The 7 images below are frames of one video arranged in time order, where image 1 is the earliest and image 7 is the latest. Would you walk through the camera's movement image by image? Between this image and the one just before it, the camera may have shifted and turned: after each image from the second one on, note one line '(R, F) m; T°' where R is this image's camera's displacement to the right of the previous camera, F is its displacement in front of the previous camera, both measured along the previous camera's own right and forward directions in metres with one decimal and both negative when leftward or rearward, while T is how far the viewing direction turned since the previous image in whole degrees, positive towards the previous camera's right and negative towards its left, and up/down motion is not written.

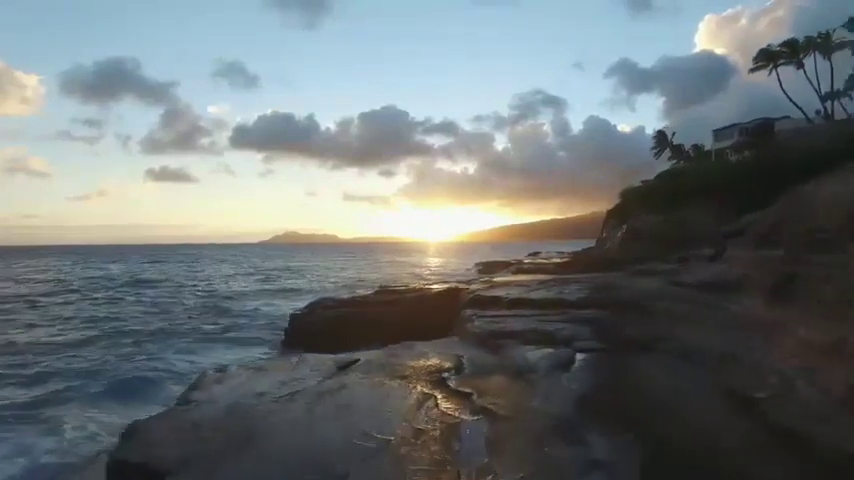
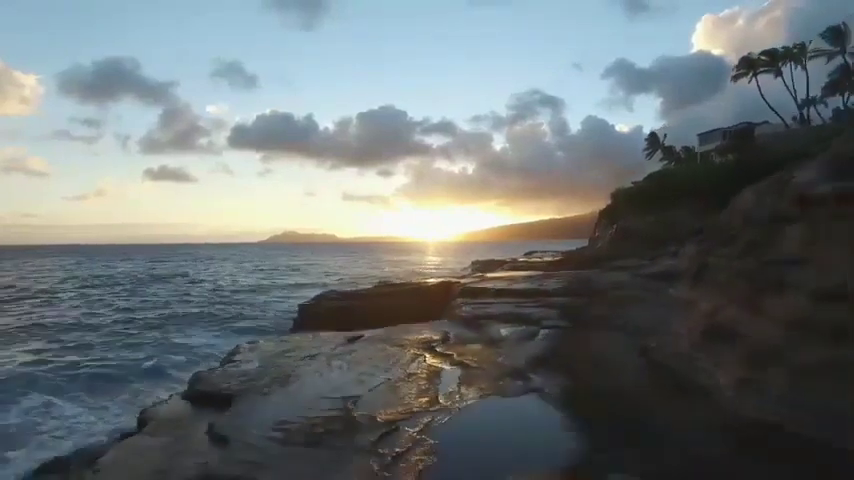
(+0.2, -3.4) m; 0°
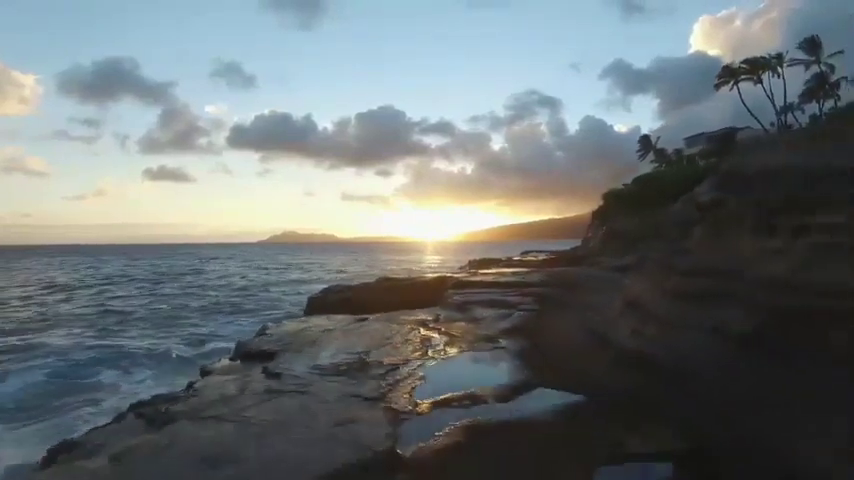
(+0.2, -3.6) m; 0°
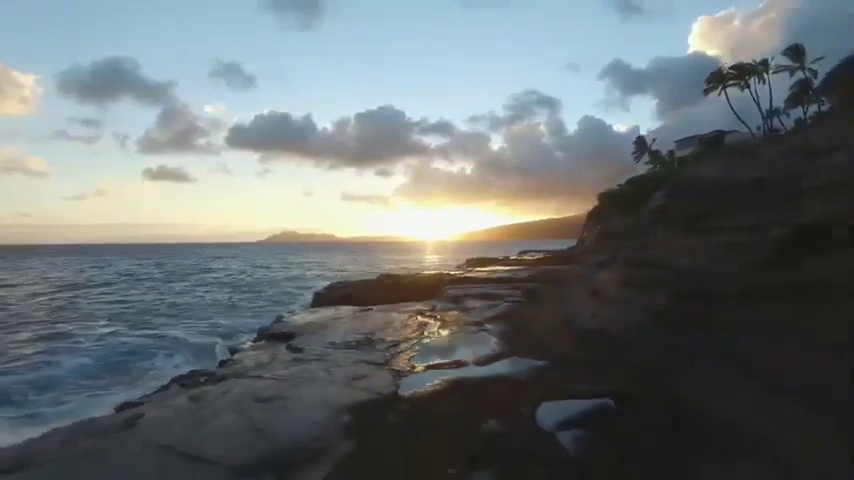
(+0.1, -2.6) m; 0°
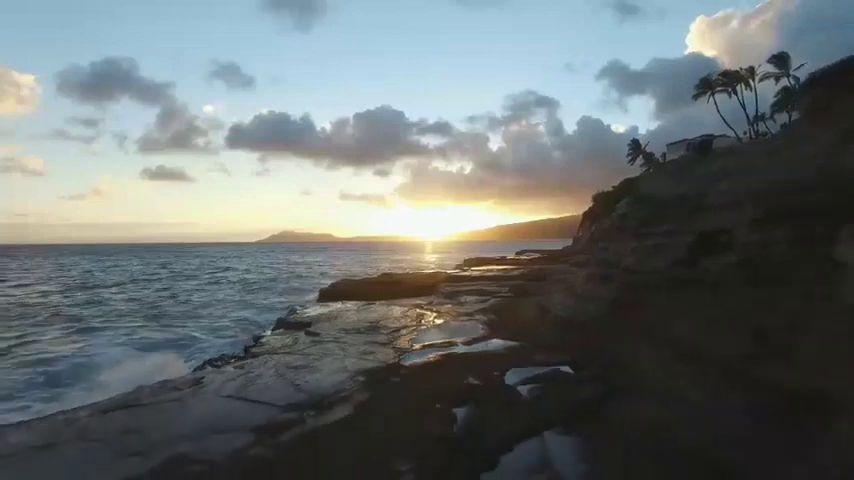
(+0.1, -2.7) m; 0°
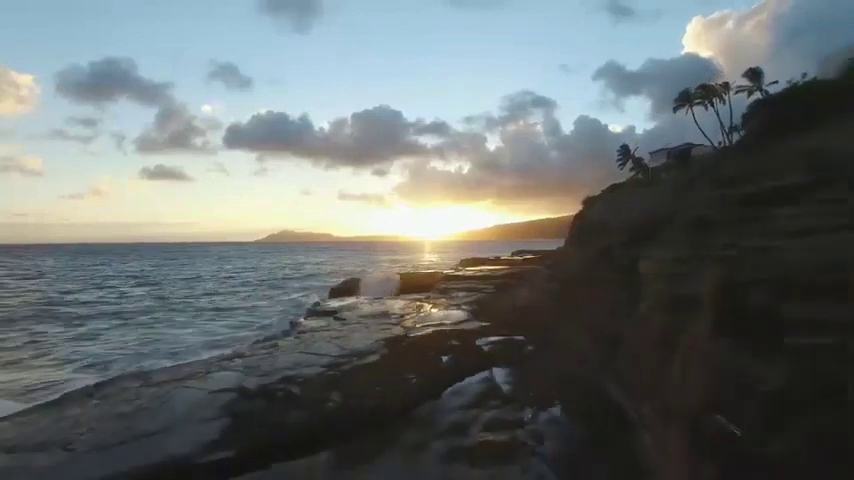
(0.0, -5.8) m; 0°
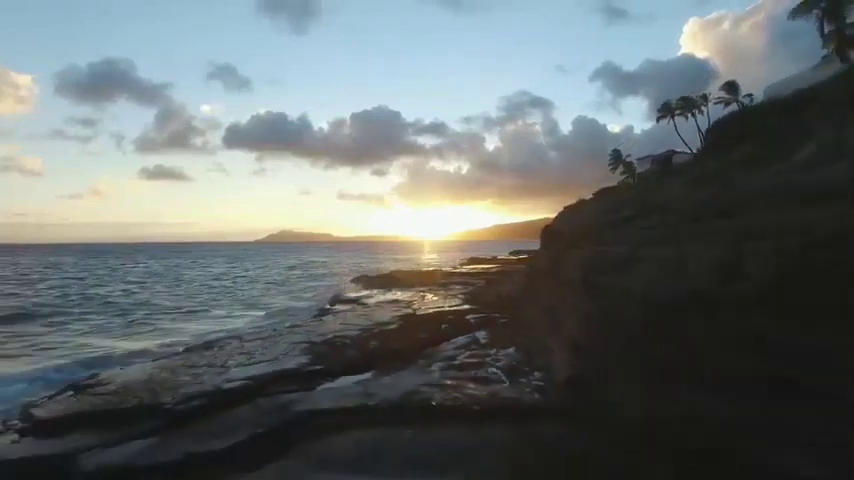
(-0.2, -6.3) m; 0°
